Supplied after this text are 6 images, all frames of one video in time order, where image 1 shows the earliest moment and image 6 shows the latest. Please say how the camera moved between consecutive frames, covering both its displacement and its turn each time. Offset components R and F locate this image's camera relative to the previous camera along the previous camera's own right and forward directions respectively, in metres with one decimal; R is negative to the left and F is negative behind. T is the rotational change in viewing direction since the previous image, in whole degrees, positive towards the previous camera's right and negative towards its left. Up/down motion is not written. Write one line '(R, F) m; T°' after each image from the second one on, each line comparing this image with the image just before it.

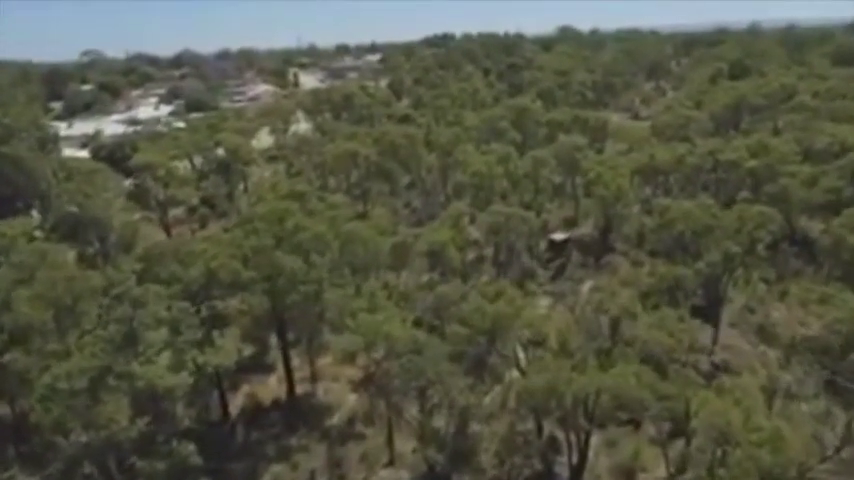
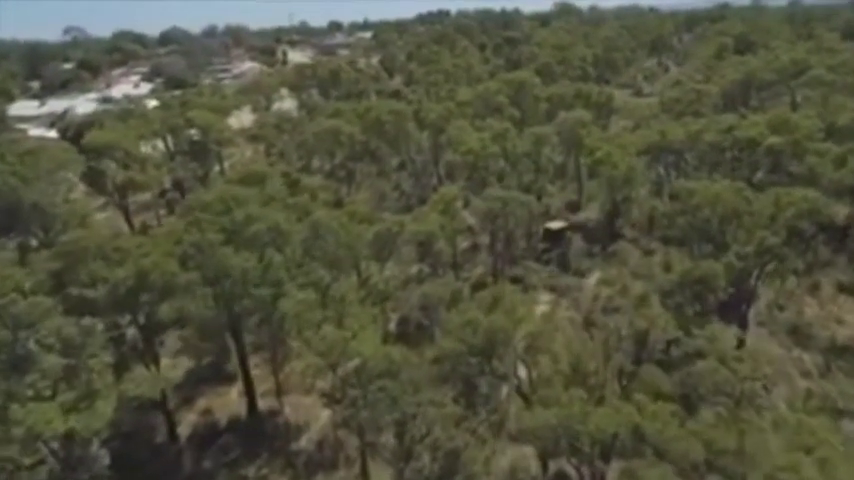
(+1.0, +7.3) m; 0°
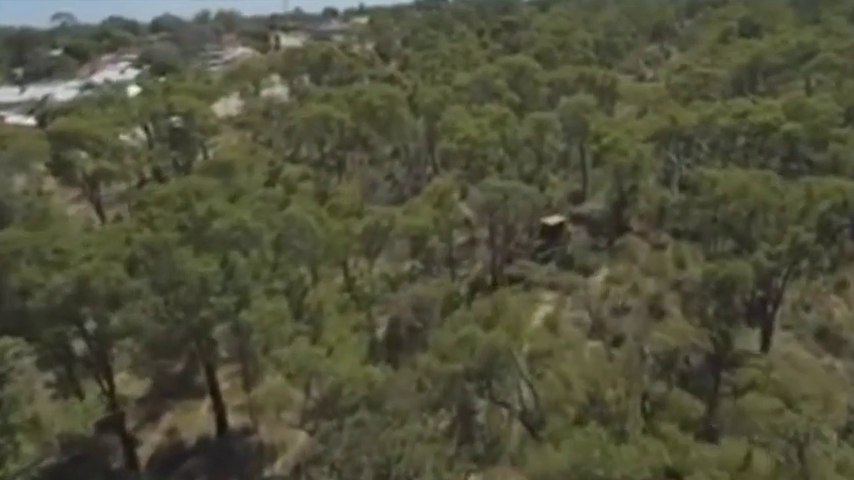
(+0.5, +4.7) m; 0°
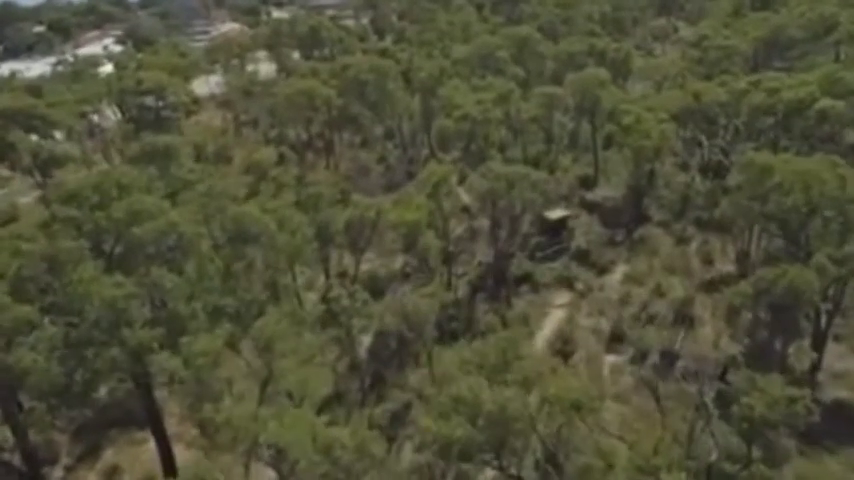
(+0.5, +6.9) m; 0°
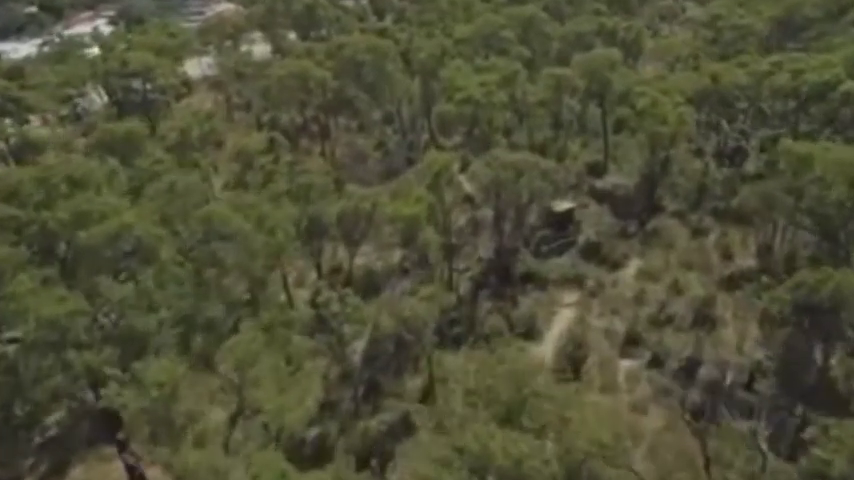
(+0.1, +3.3) m; 0°
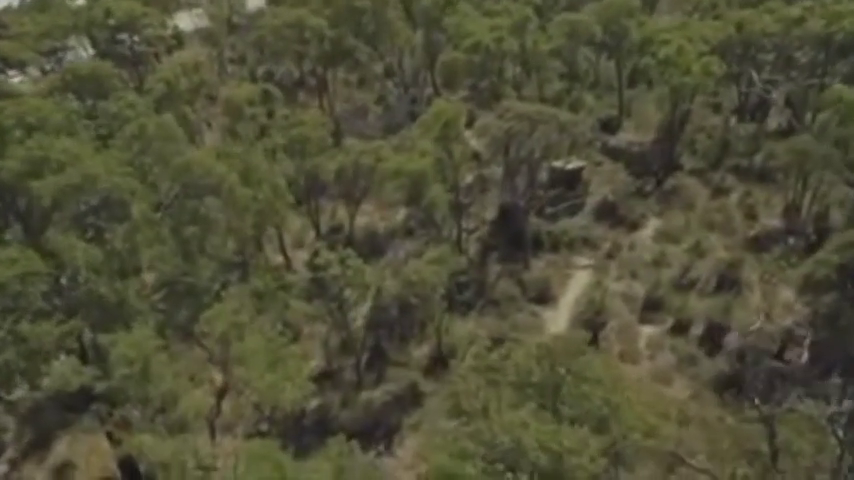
(-0.4, +2.7) m; 0°
